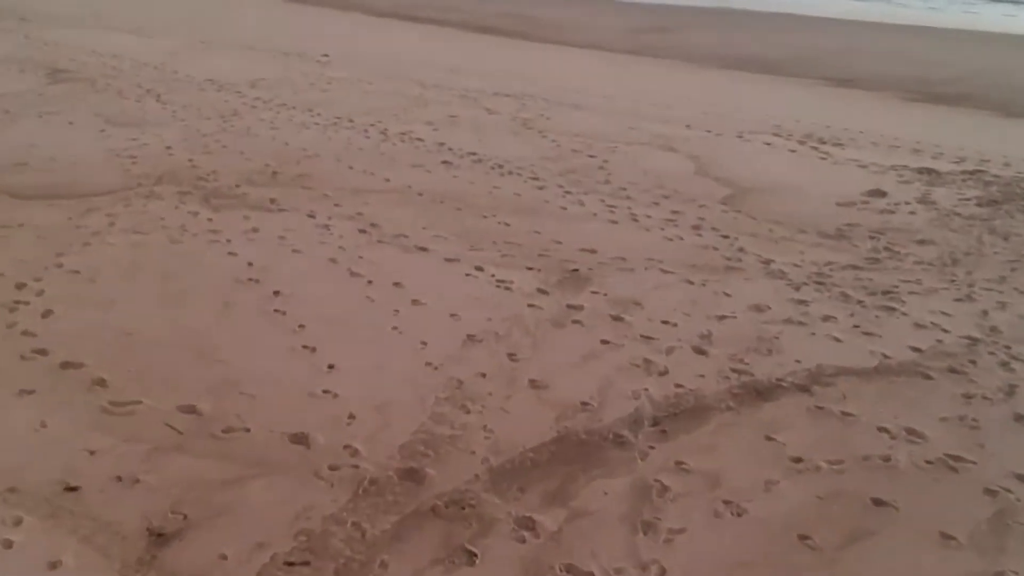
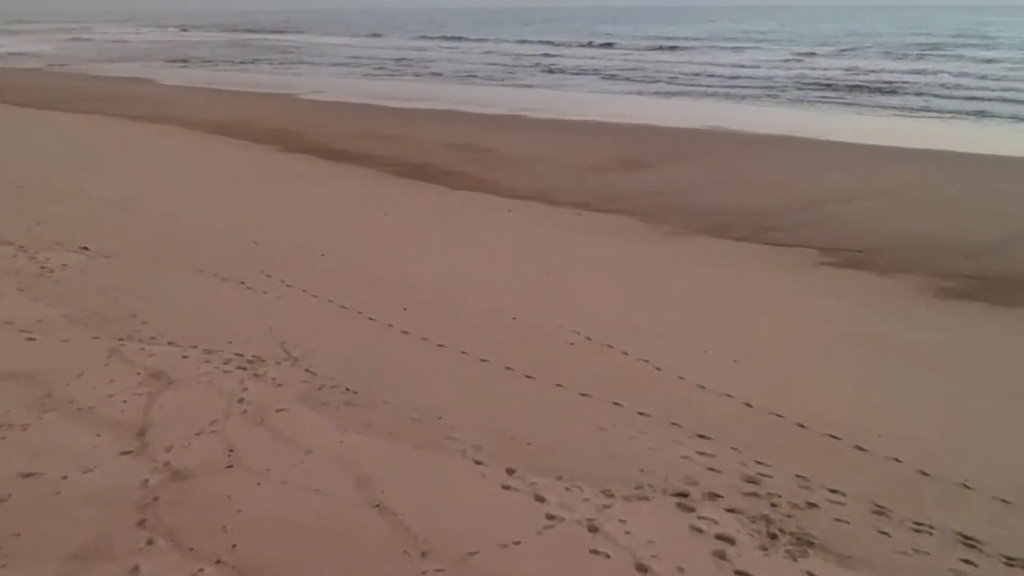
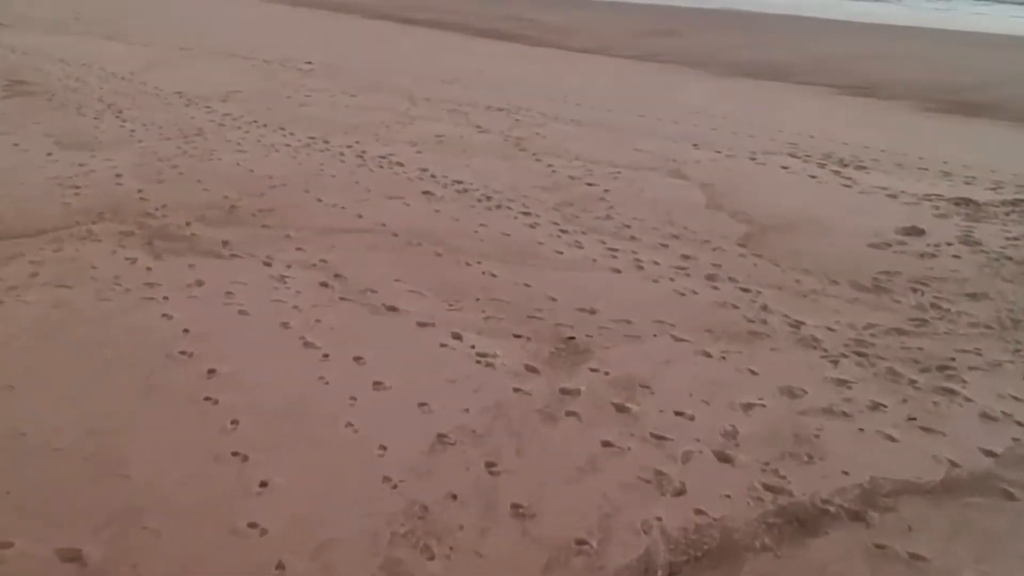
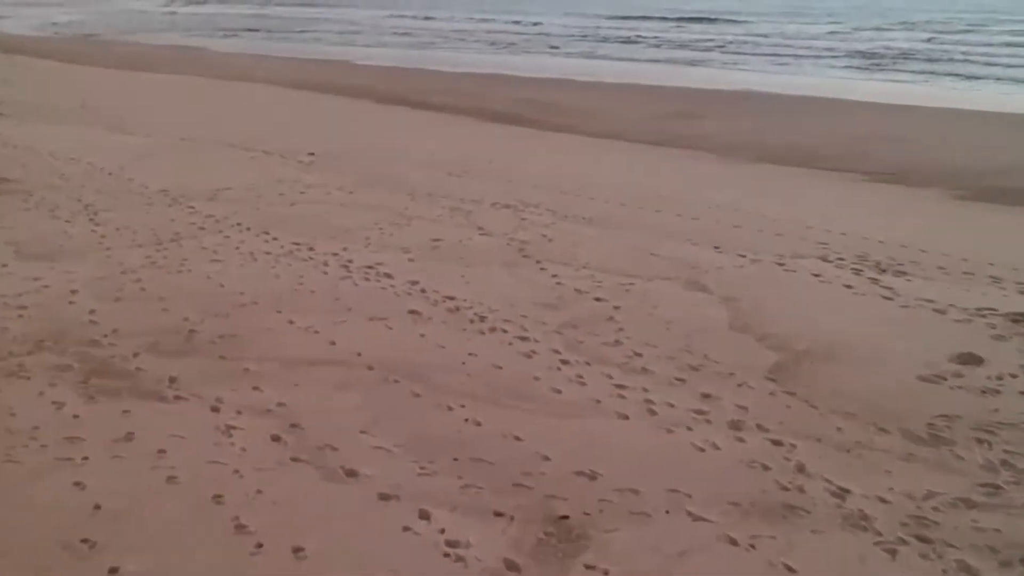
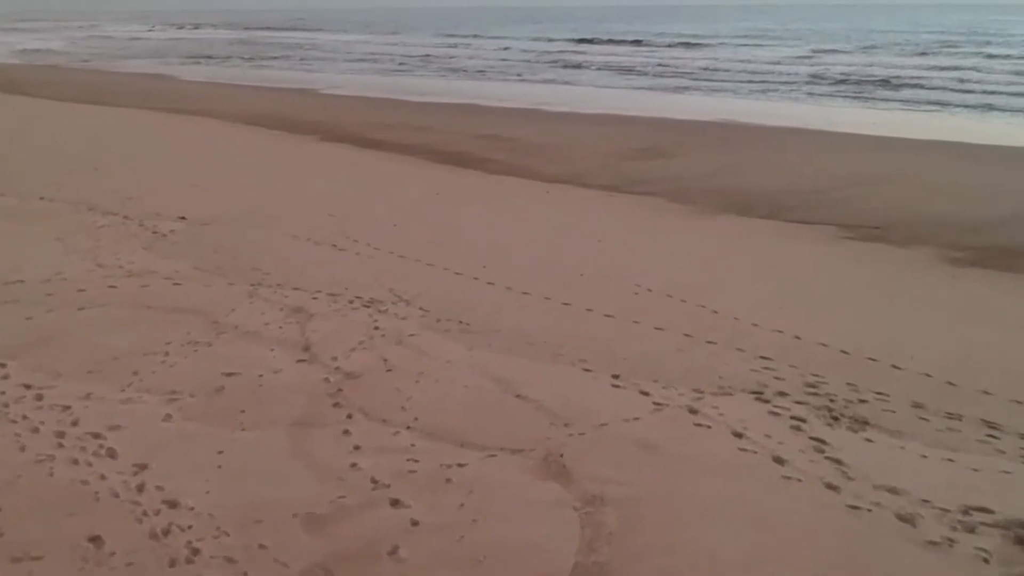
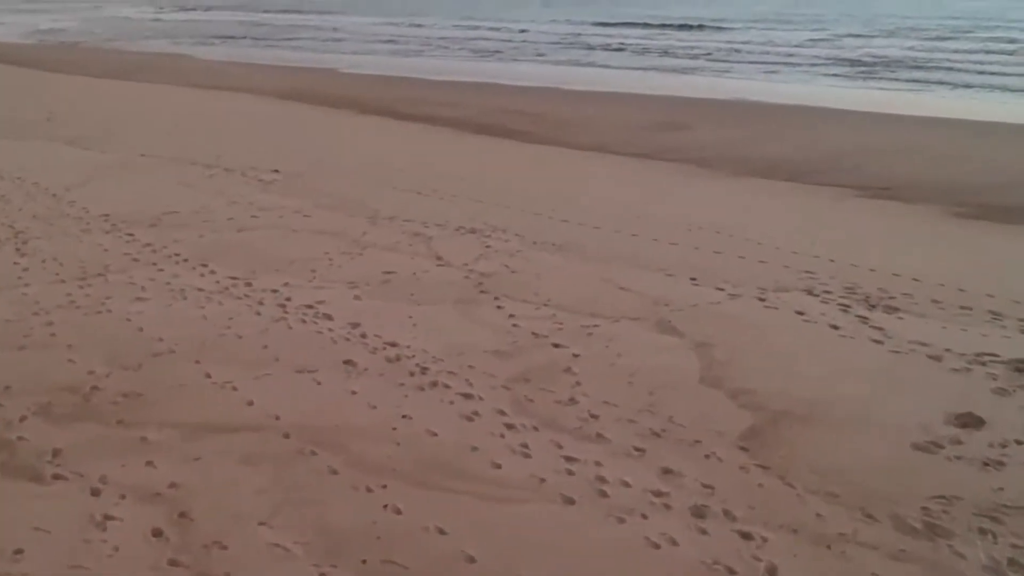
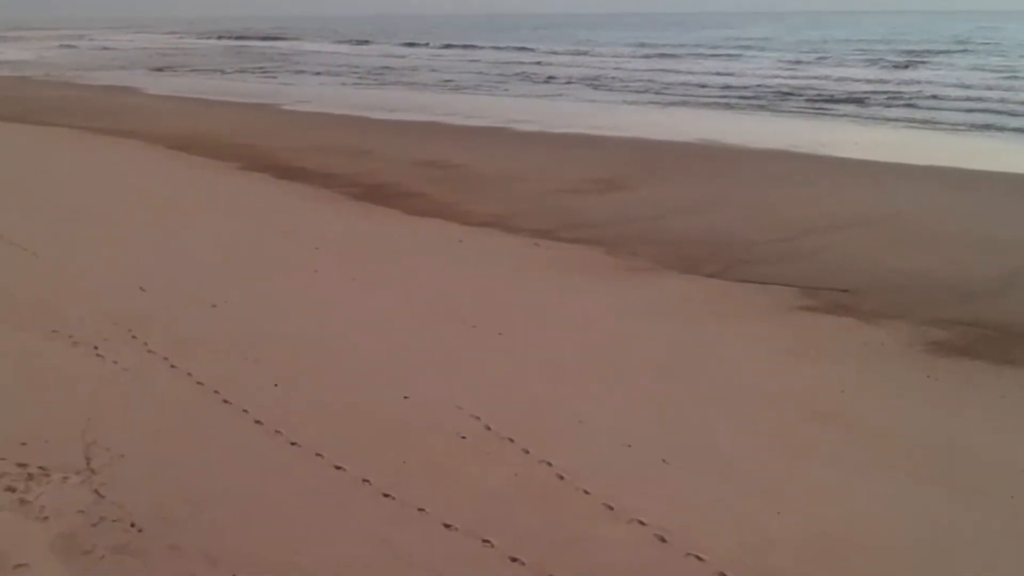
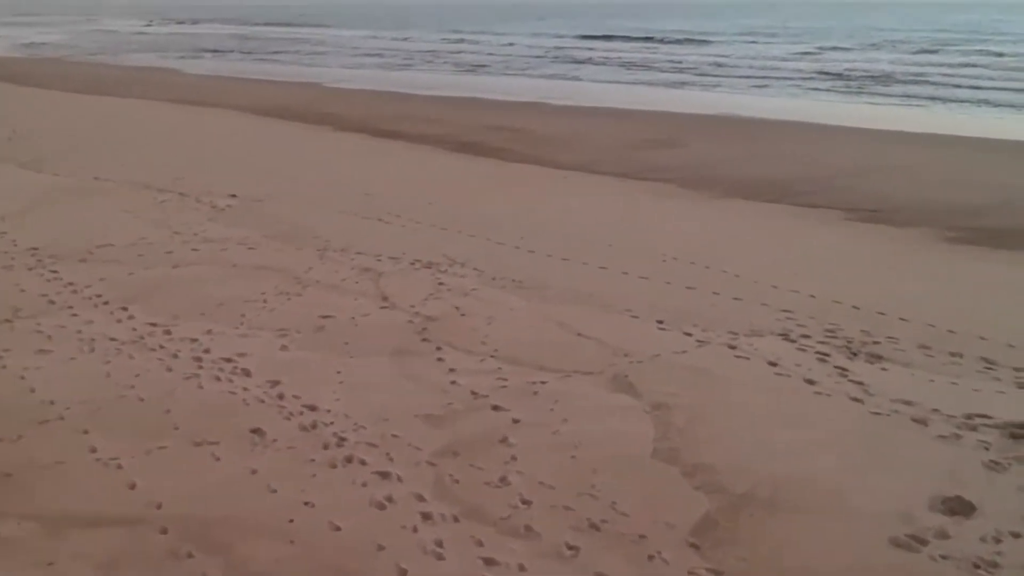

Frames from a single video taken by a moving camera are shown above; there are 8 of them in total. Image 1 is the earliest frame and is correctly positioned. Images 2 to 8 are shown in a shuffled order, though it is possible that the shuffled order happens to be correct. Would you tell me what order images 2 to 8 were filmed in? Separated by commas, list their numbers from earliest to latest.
3, 4, 6, 8, 5, 2, 7
